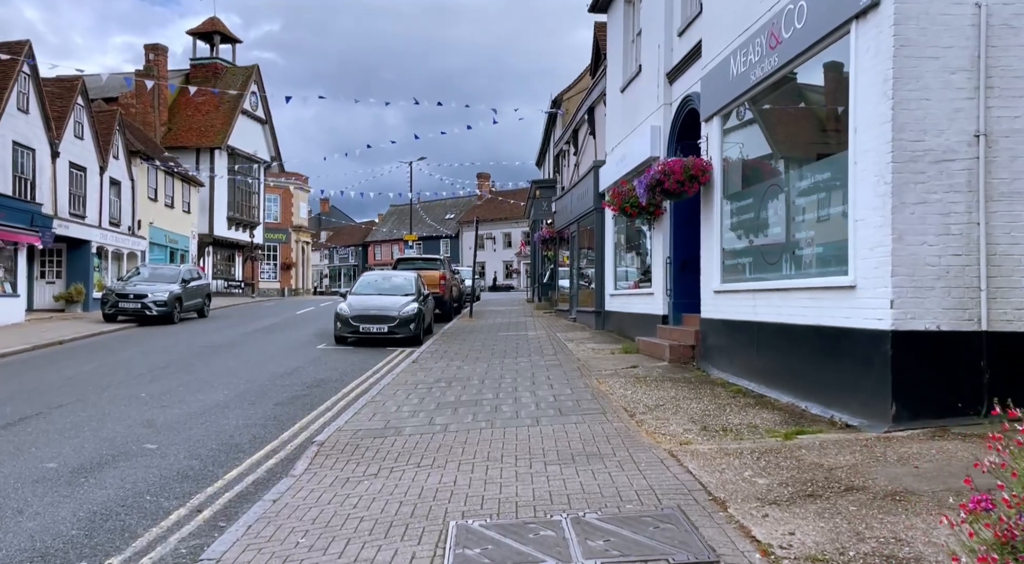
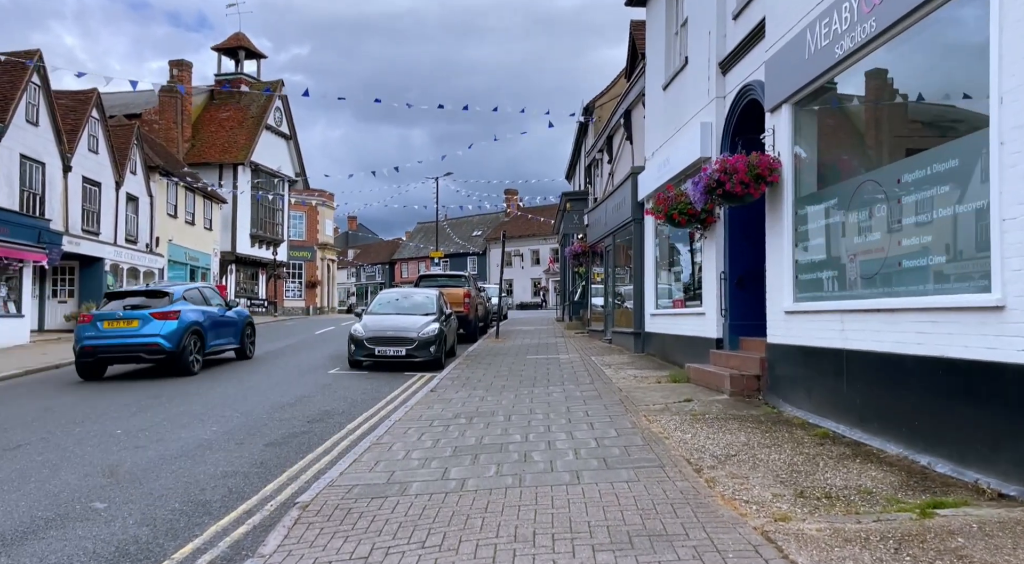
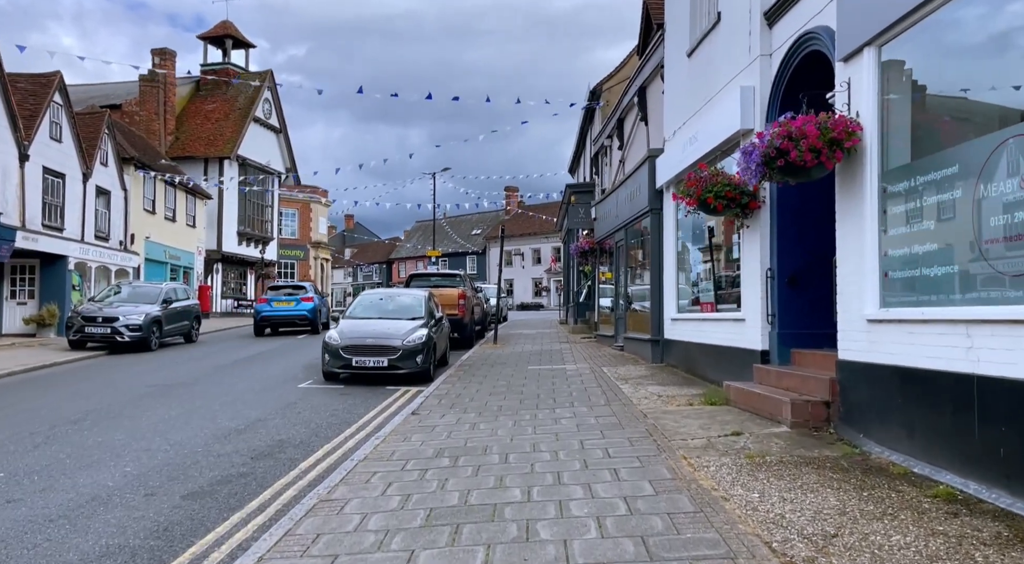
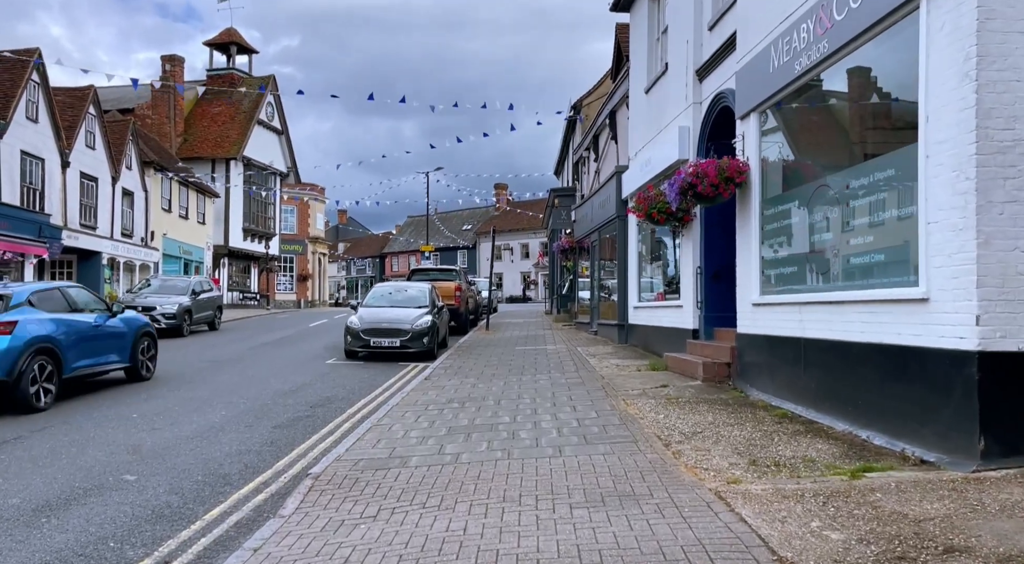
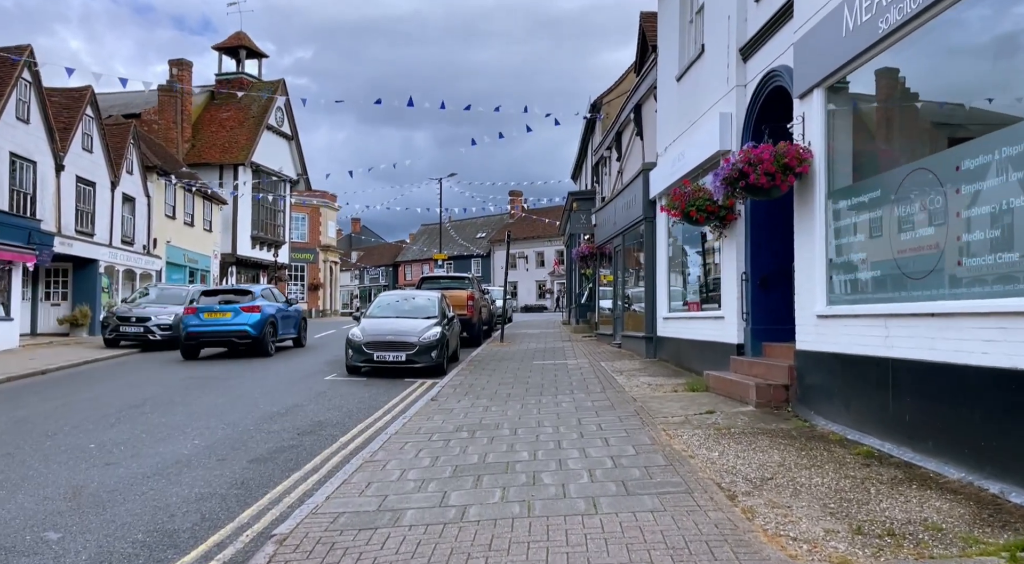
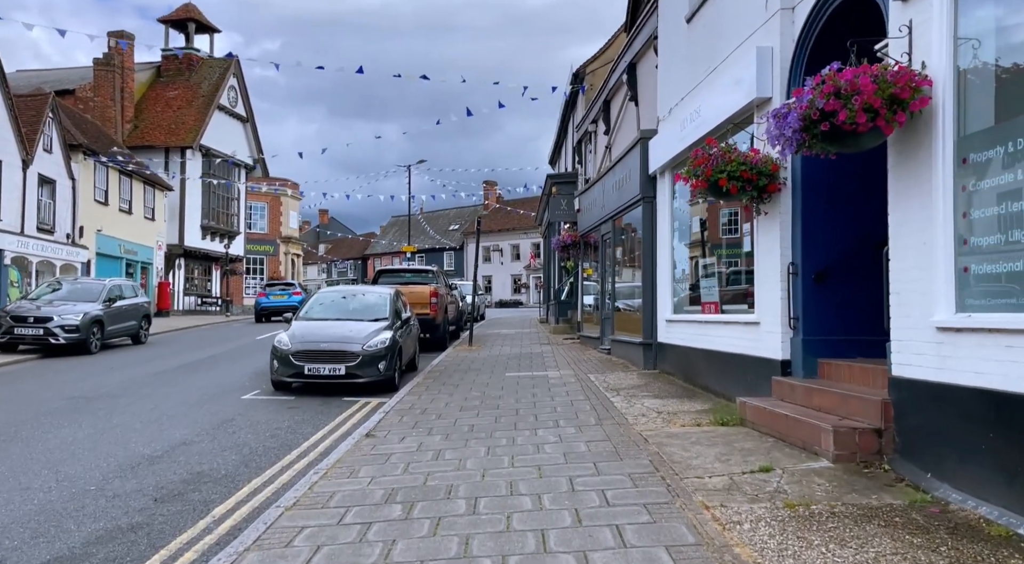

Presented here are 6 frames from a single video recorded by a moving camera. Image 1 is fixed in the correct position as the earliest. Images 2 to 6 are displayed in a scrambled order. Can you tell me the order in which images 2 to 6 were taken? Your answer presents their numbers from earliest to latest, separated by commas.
4, 2, 5, 3, 6
